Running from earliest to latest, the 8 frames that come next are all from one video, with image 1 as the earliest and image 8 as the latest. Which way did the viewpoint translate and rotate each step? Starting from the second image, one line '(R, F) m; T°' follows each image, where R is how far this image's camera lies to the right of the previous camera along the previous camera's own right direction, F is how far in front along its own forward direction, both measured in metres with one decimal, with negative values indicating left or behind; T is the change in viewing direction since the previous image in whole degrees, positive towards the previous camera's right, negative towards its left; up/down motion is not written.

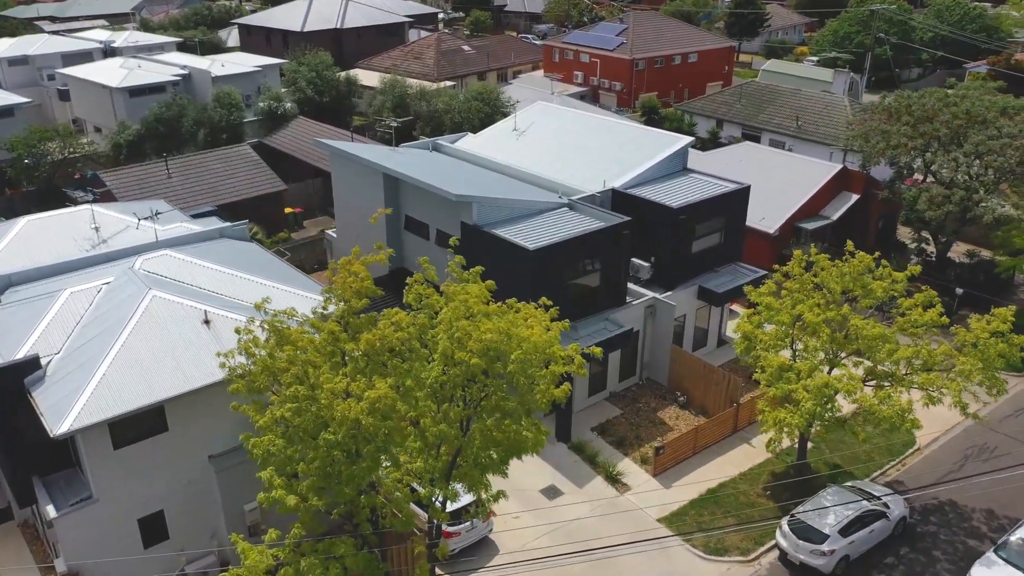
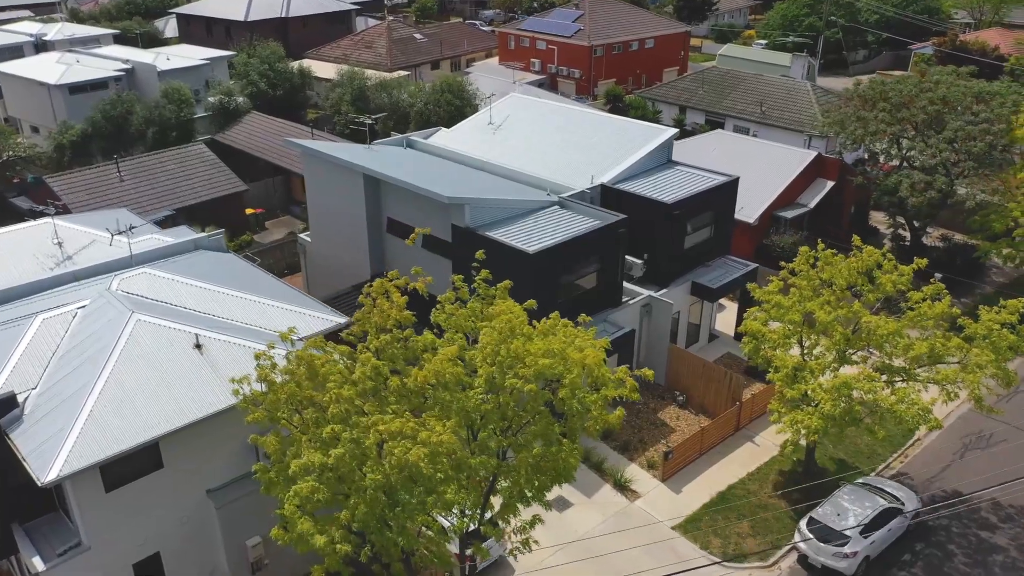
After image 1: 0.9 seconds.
(-1.4, +0.9) m; +4°
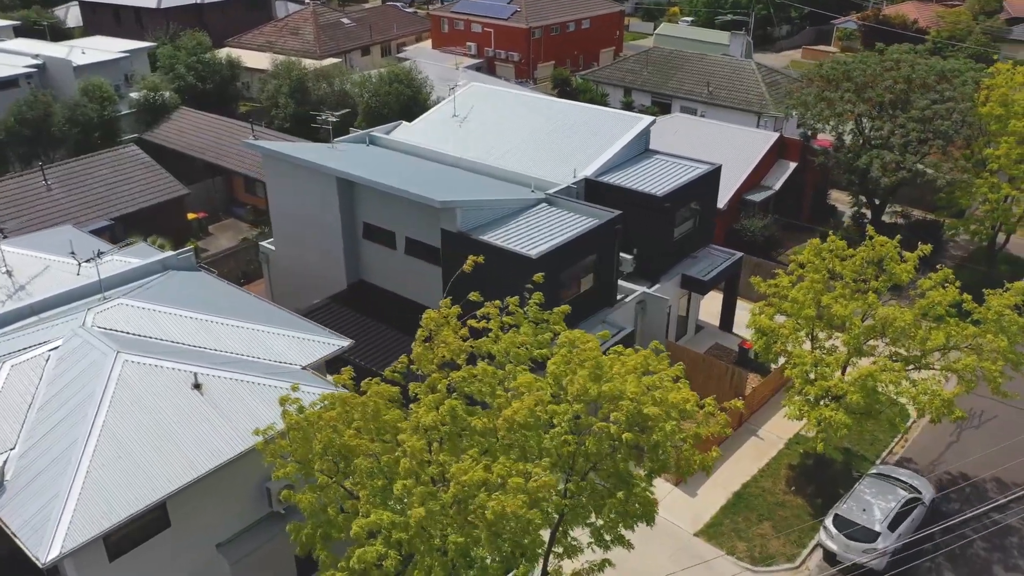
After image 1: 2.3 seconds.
(-2.0, +1.2) m; +6°
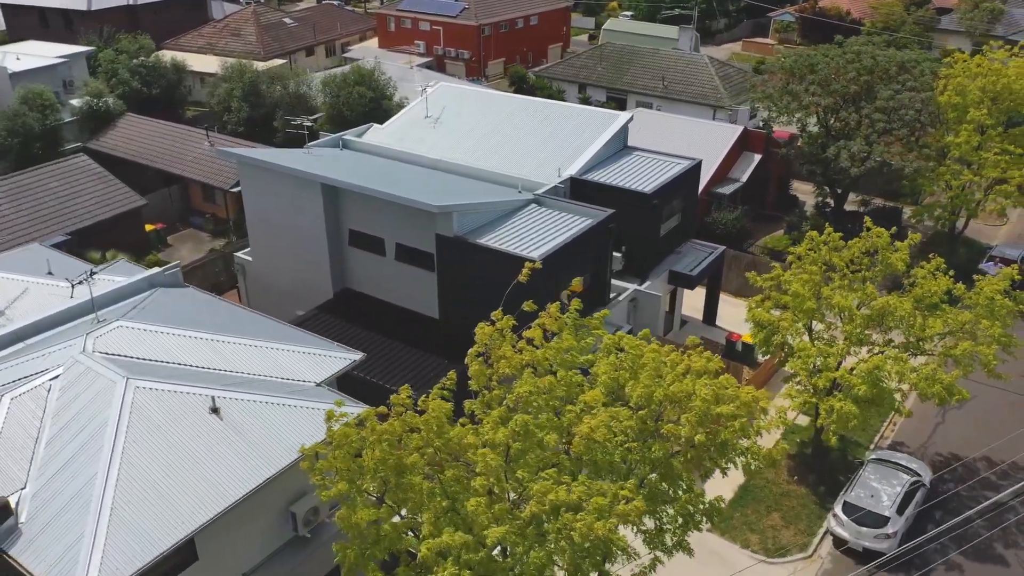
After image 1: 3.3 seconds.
(-1.6, +0.3) m; +5°
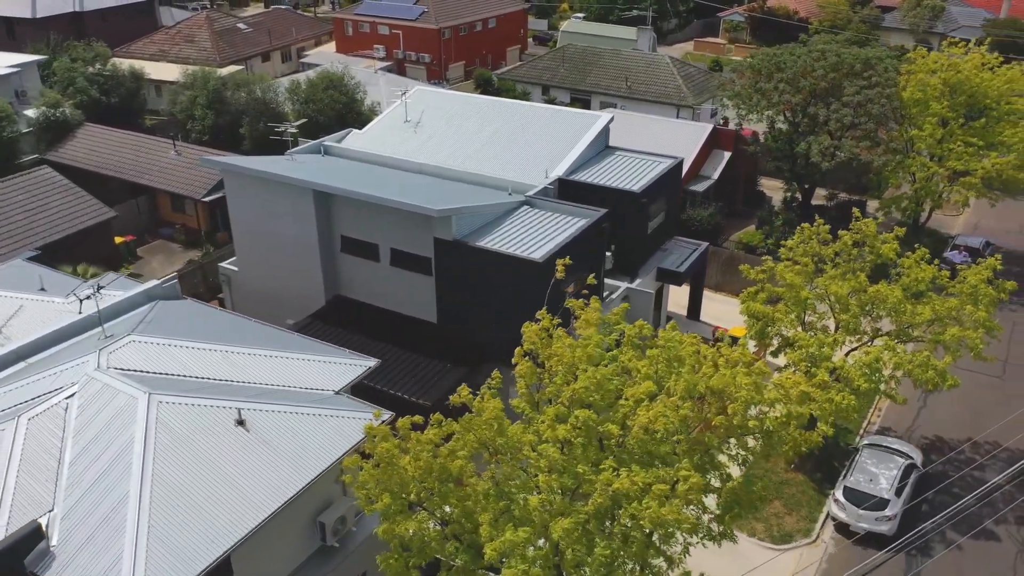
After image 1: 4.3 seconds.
(-1.3, -0.1) m; +4°
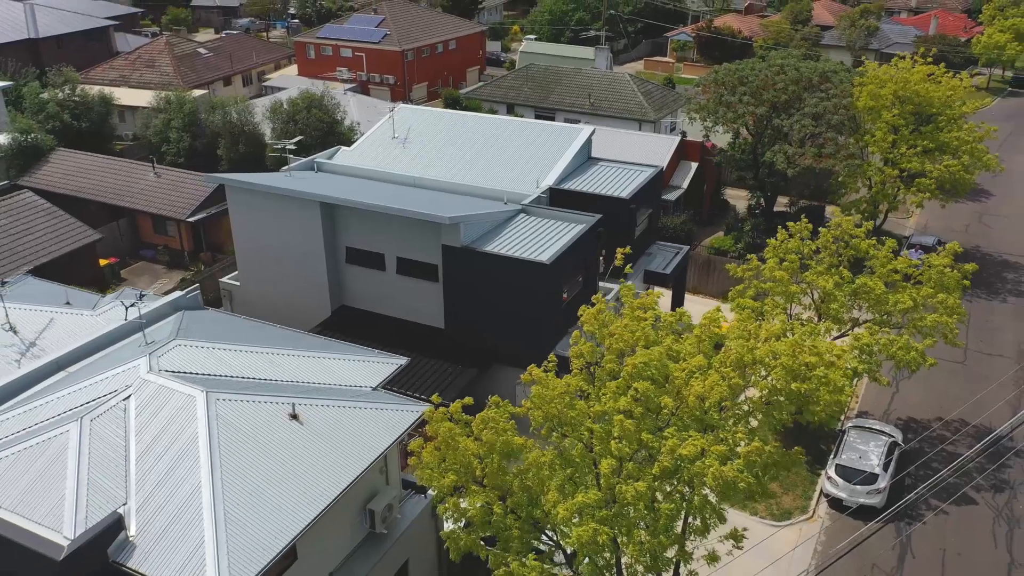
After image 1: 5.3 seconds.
(-1.6, -1.0) m; +4°
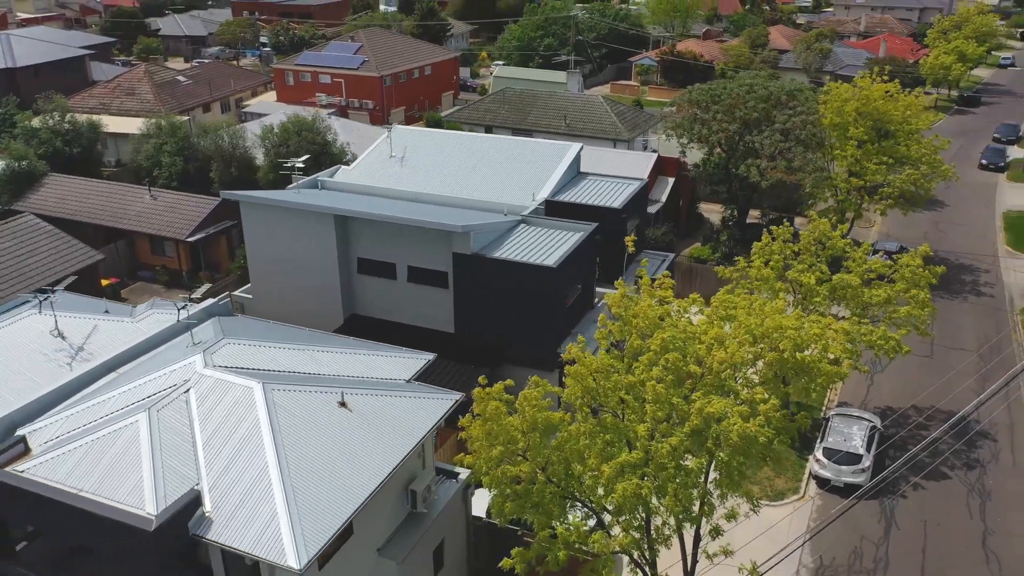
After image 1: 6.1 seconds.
(-1.3, -1.4) m; +3°
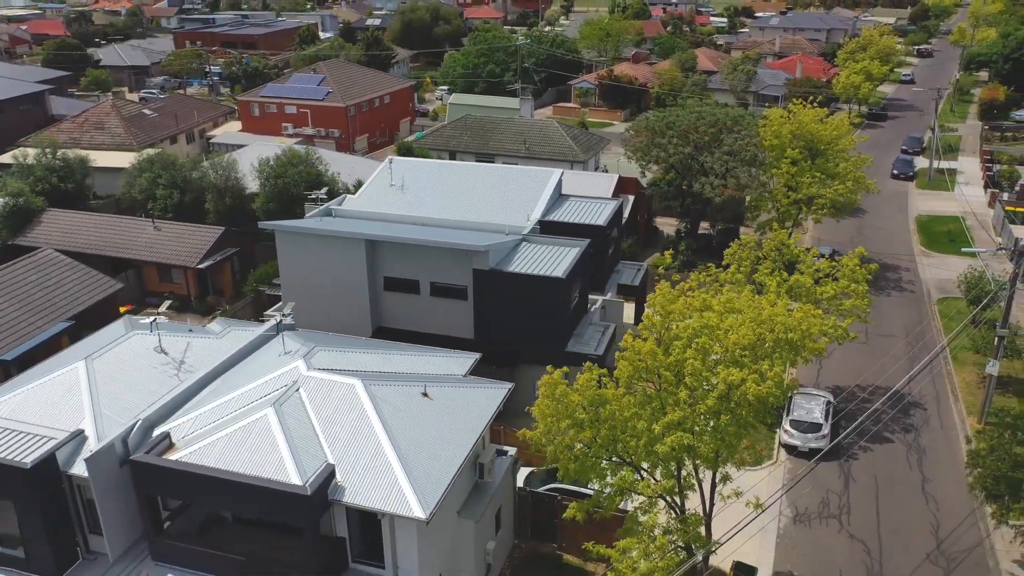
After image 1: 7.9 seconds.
(-2.8, -3.6) m; +5°
